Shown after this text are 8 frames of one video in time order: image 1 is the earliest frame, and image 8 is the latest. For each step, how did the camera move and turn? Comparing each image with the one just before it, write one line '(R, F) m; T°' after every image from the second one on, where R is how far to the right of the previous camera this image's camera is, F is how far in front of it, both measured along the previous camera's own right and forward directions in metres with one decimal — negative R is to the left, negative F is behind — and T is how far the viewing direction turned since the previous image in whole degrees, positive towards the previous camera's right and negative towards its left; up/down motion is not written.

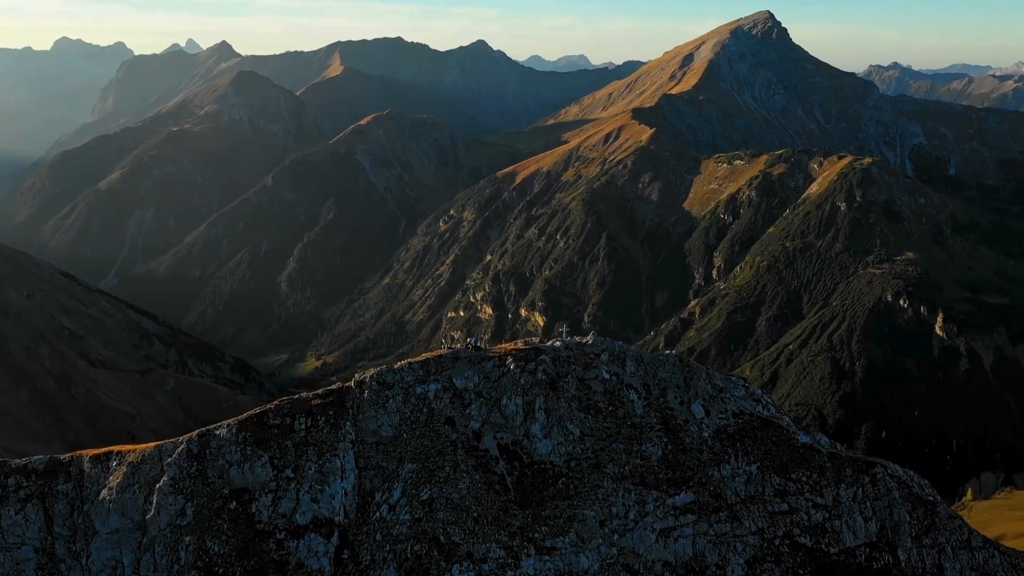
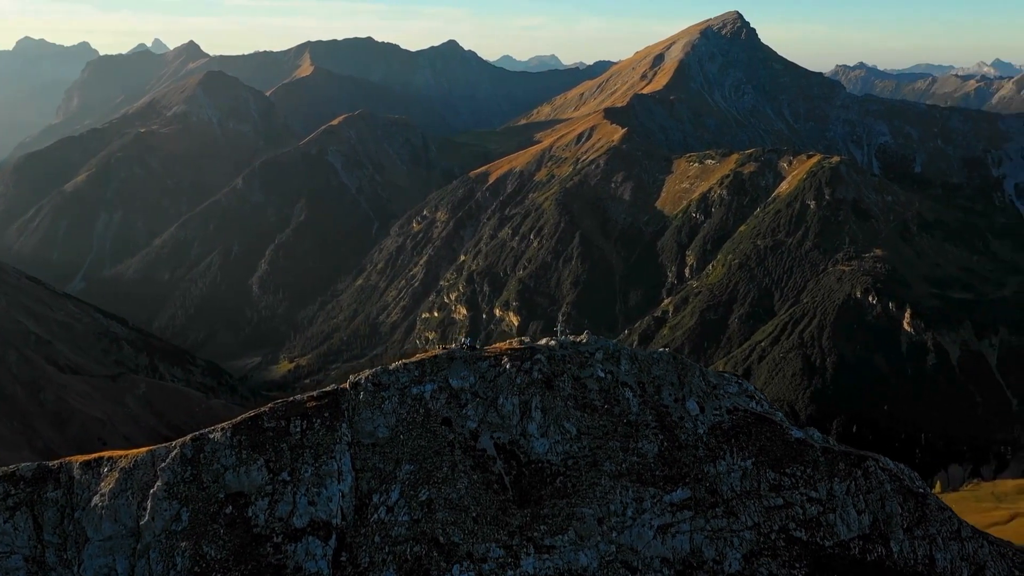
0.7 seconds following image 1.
(-1.1, 0.0) m; +2°
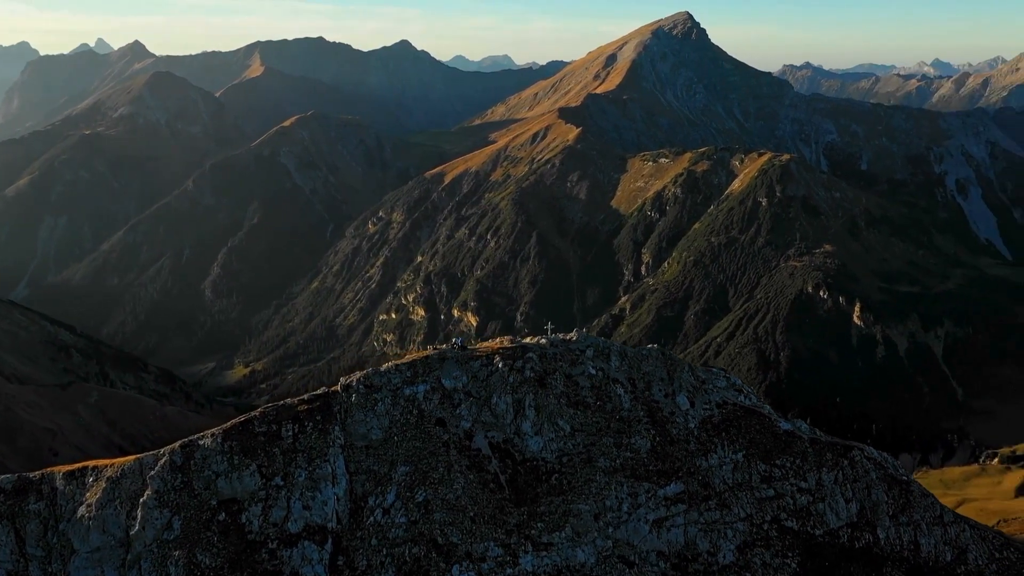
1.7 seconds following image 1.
(-1.8, +0.1) m; +3°
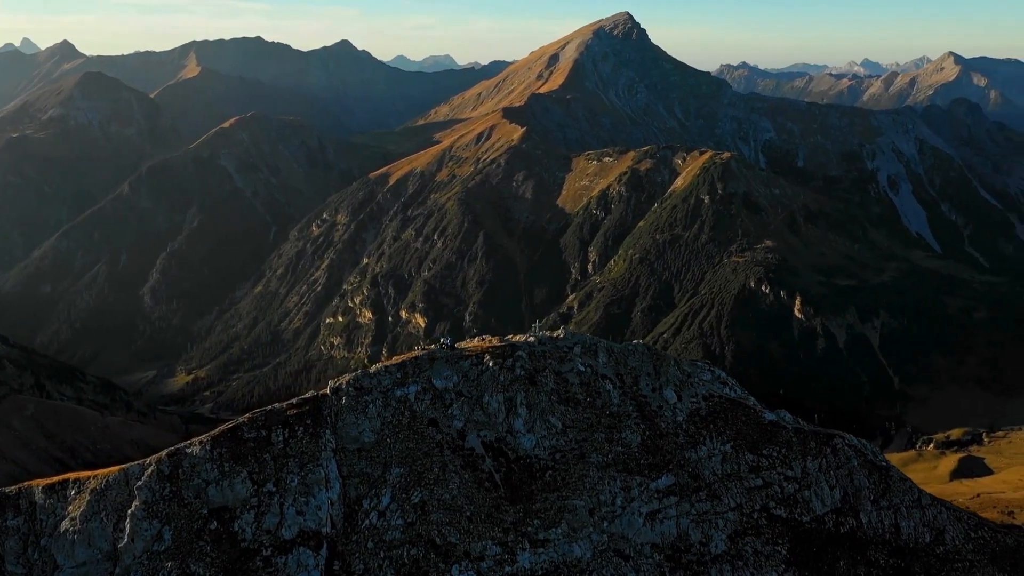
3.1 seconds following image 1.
(-2.2, 0.0) m; +3°
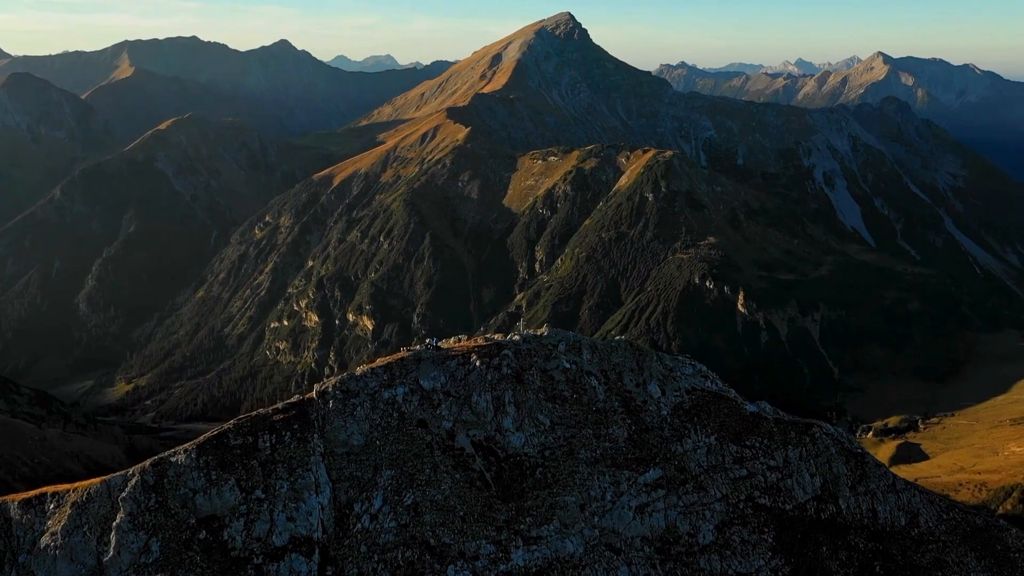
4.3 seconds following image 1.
(-1.9, -0.1) m; +3°
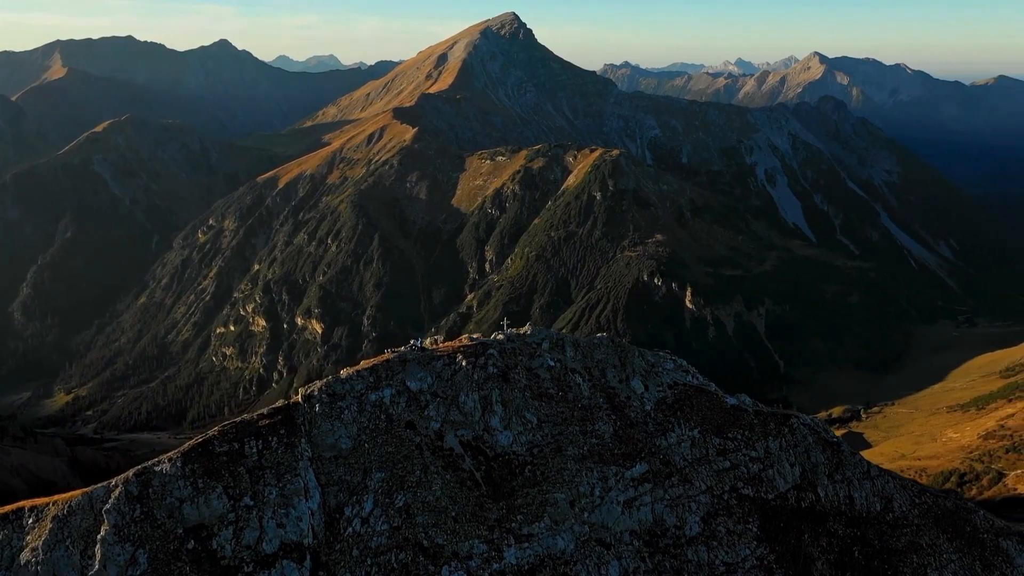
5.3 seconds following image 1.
(-1.7, -0.1) m; +3°
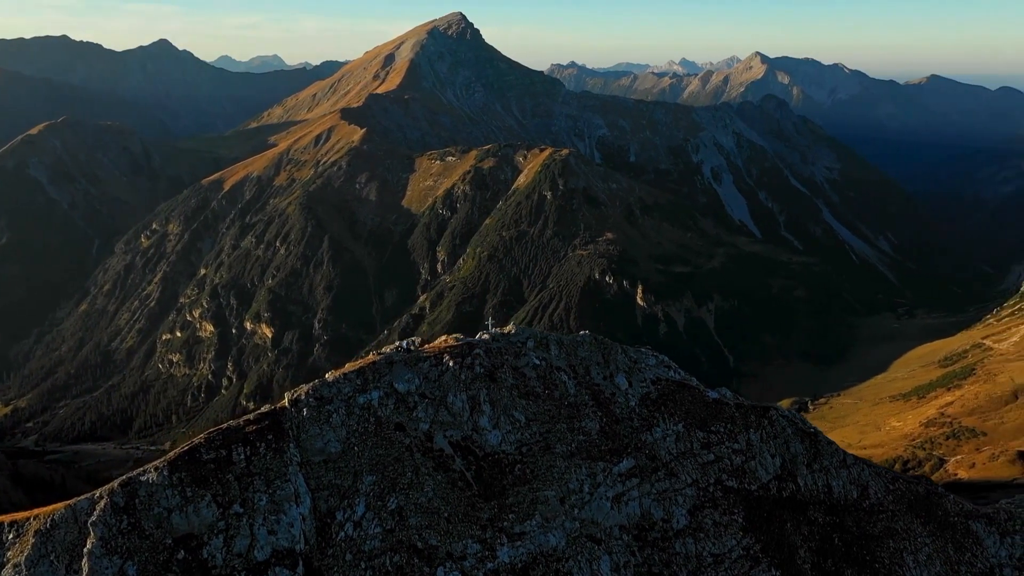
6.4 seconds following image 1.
(-1.8, -0.1) m; +3°
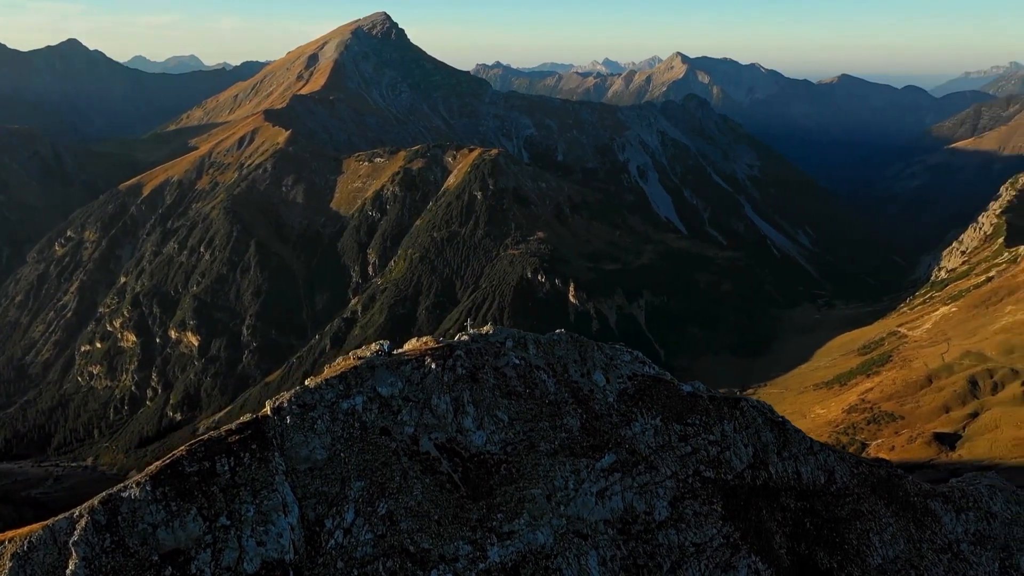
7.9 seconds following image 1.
(-2.6, -0.3) m; +4°
